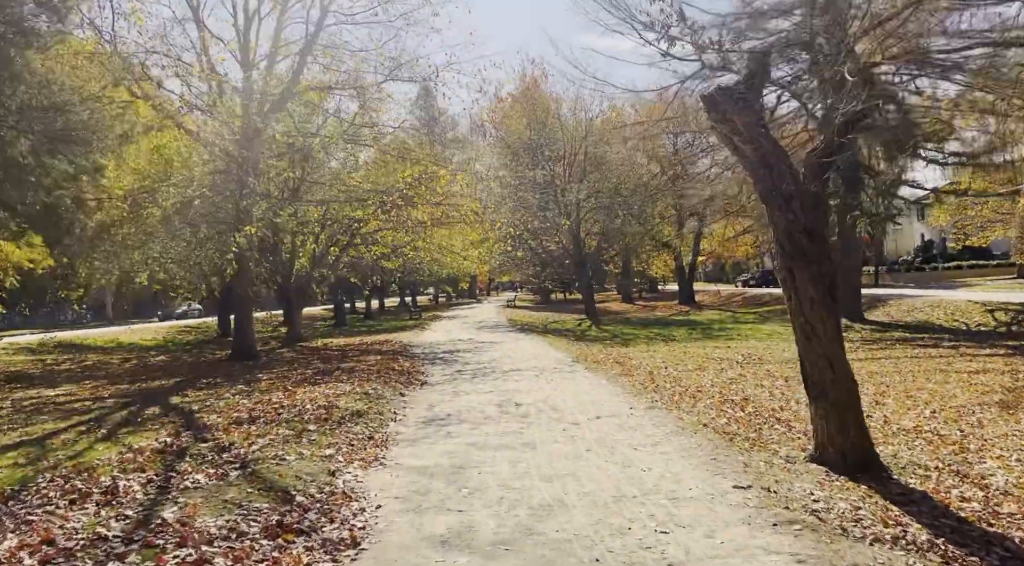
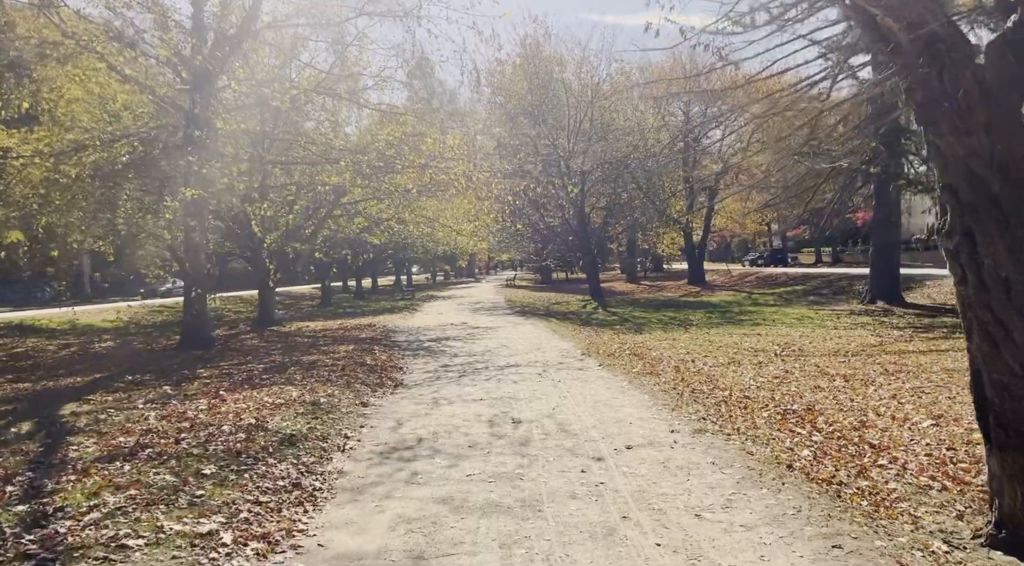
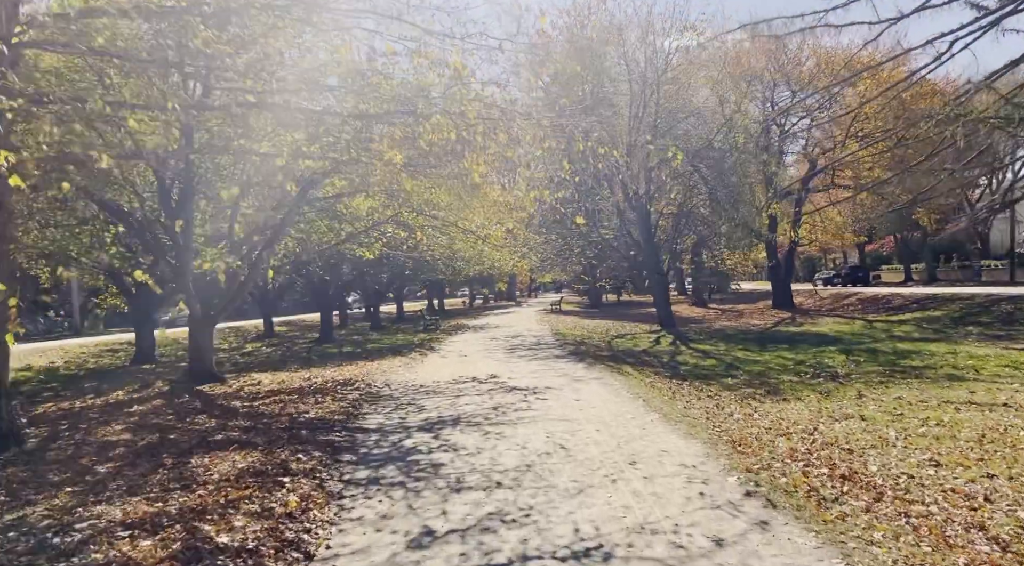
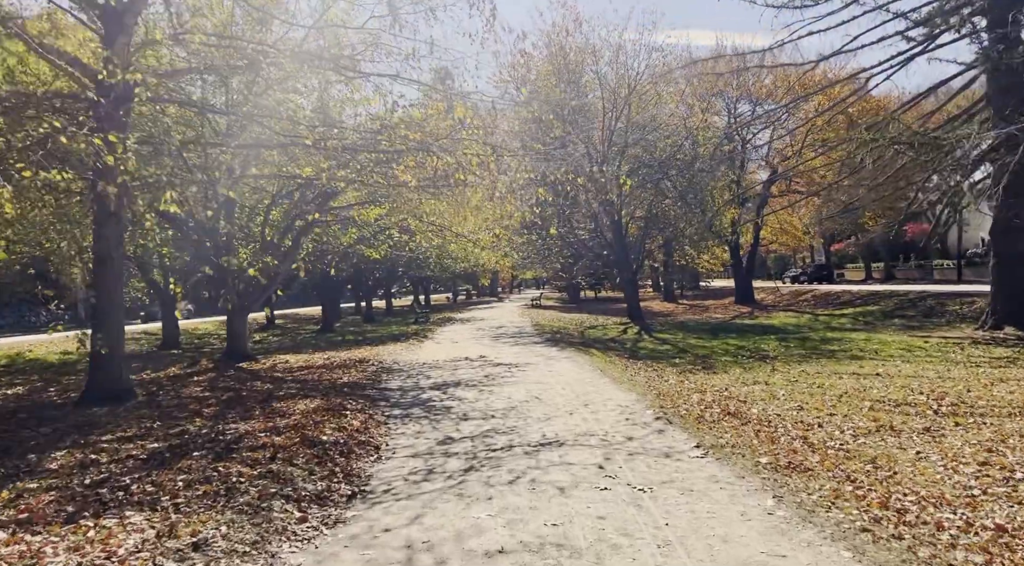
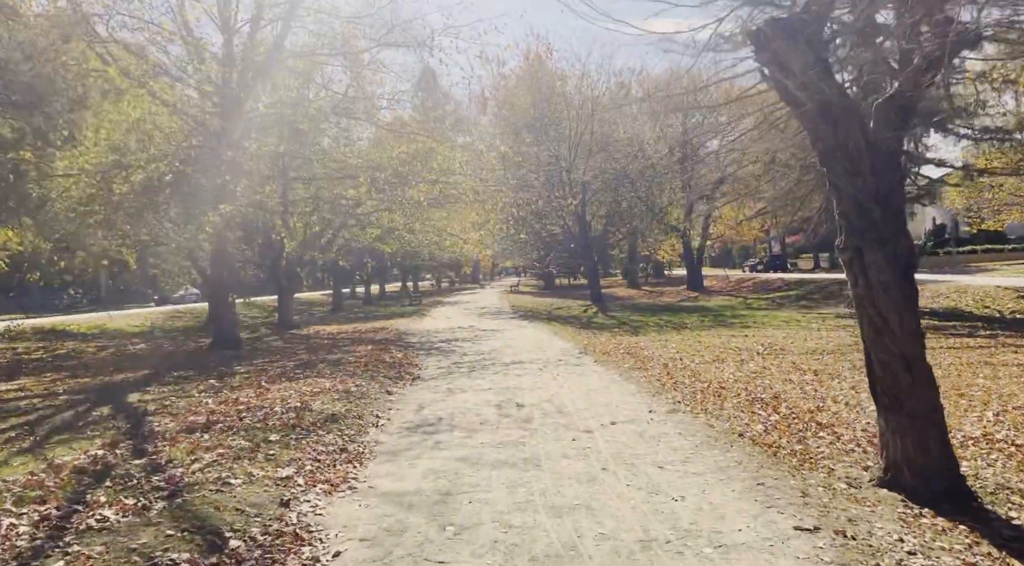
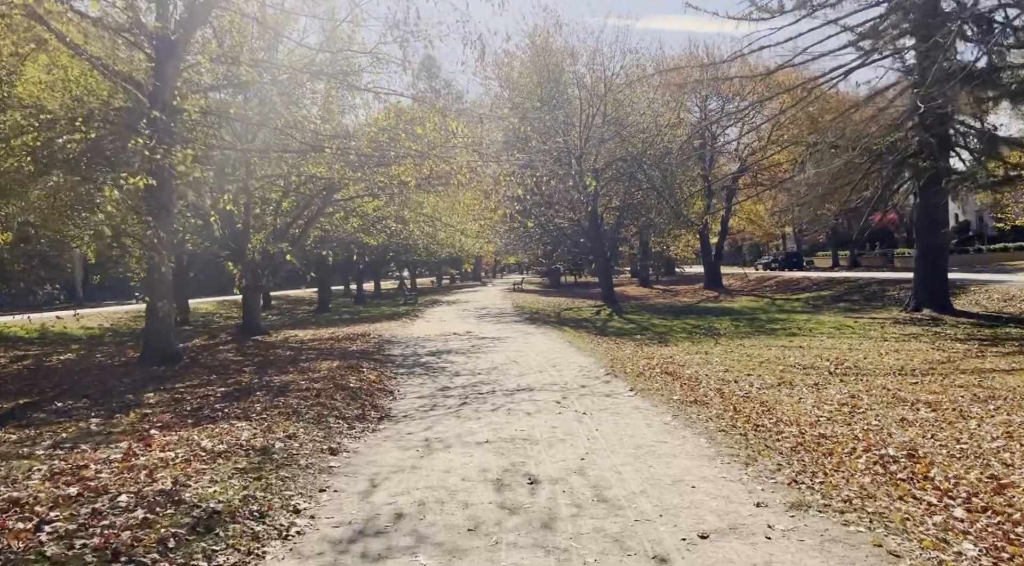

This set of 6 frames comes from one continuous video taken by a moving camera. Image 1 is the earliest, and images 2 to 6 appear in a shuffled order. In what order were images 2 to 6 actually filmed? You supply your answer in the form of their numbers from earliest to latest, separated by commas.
5, 2, 6, 4, 3
